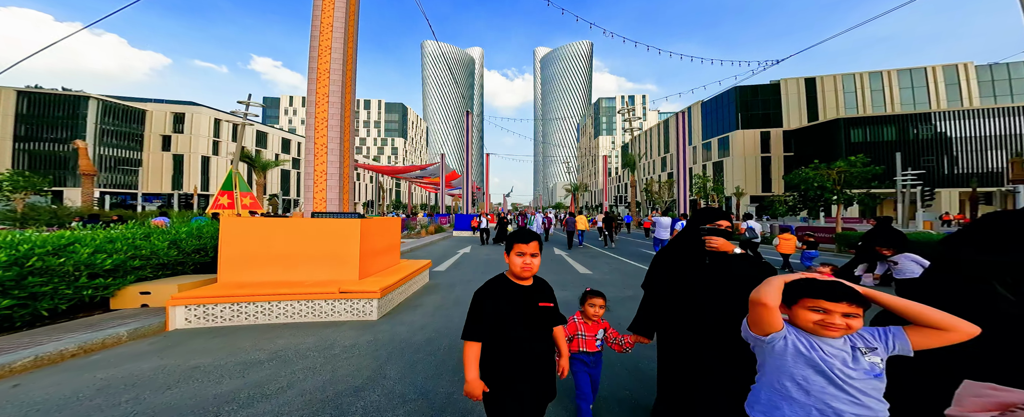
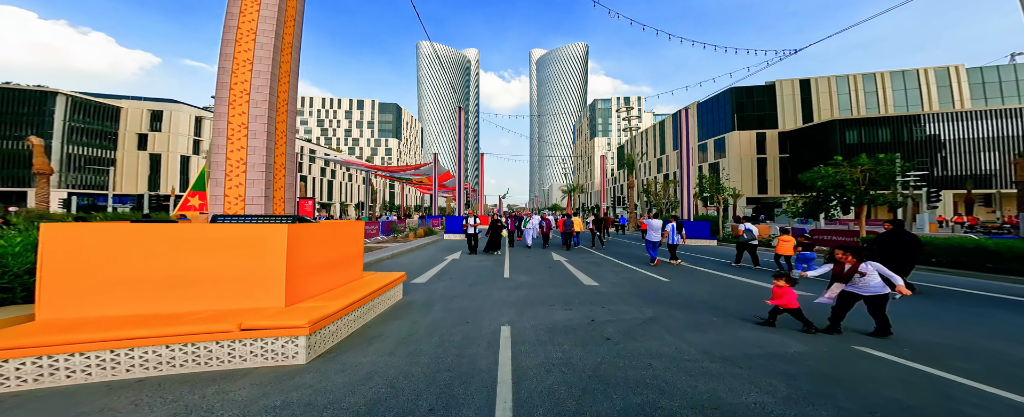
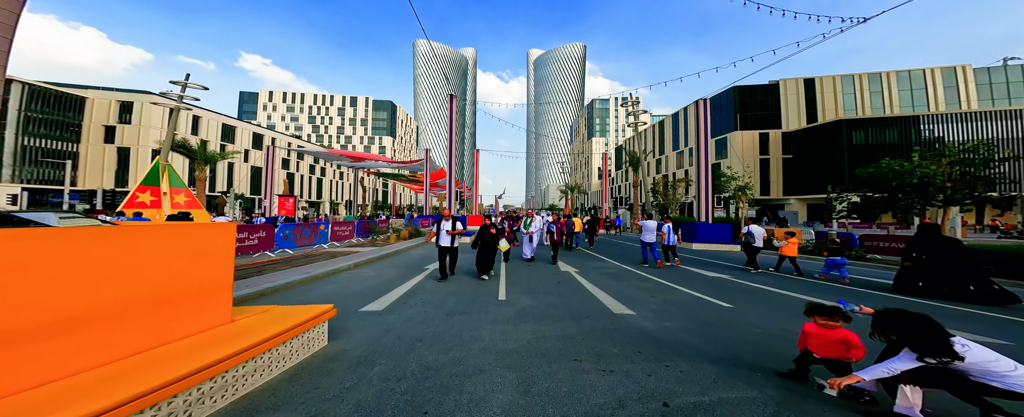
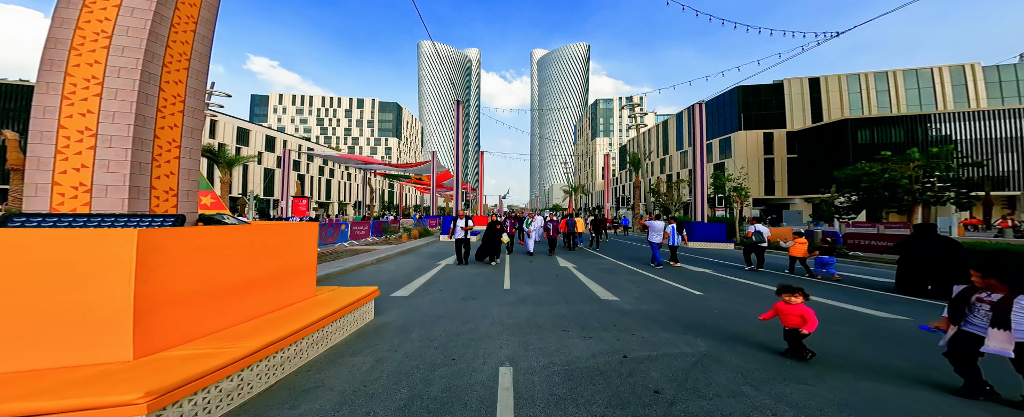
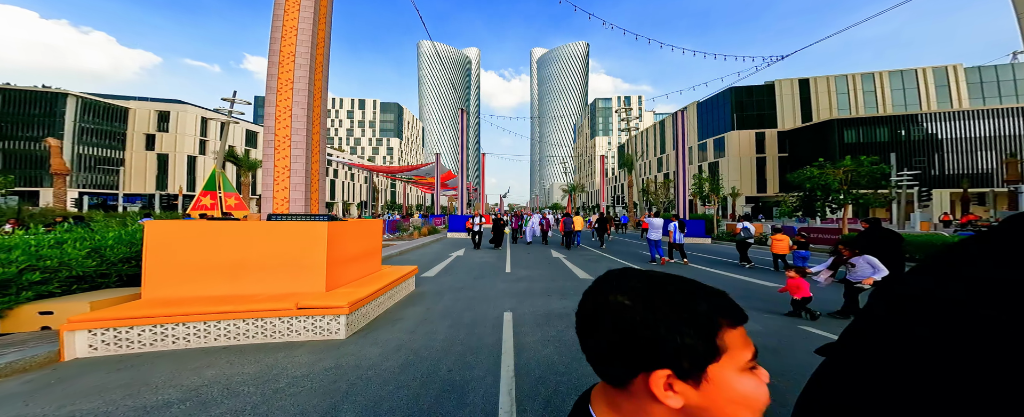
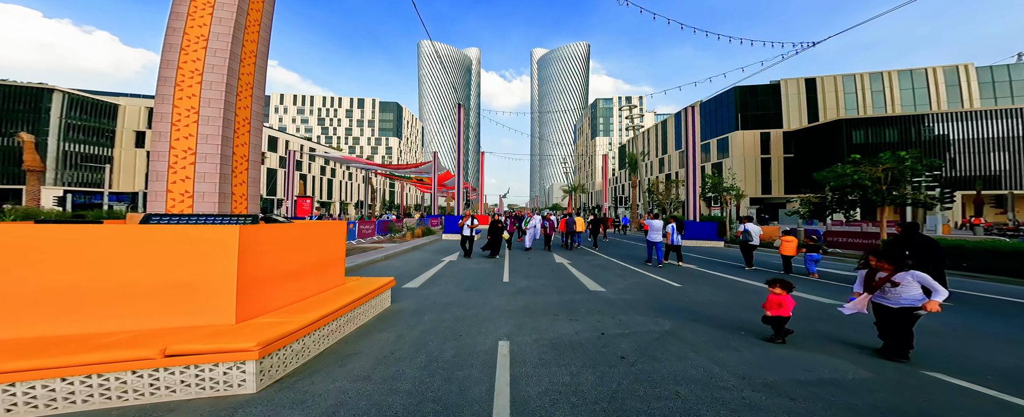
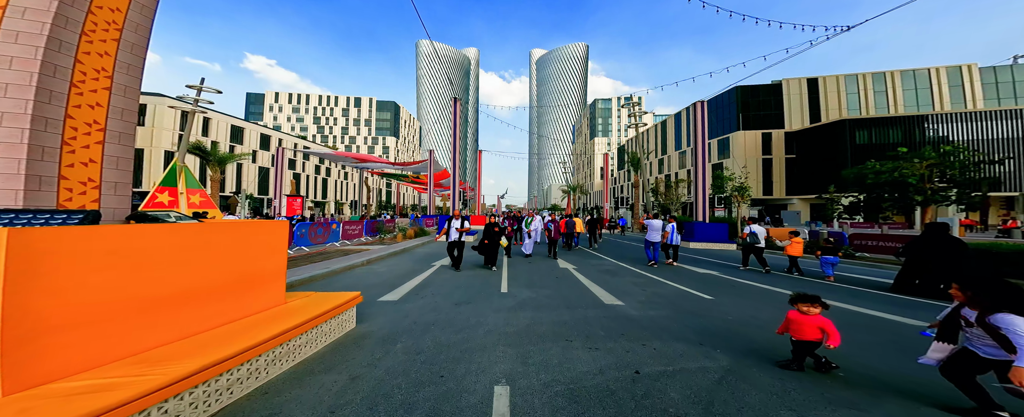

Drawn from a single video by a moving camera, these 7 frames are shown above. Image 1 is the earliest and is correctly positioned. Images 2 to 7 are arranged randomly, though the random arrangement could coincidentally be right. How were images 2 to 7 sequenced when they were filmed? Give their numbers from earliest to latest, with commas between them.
5, 2, 6, 4, 7, 3
